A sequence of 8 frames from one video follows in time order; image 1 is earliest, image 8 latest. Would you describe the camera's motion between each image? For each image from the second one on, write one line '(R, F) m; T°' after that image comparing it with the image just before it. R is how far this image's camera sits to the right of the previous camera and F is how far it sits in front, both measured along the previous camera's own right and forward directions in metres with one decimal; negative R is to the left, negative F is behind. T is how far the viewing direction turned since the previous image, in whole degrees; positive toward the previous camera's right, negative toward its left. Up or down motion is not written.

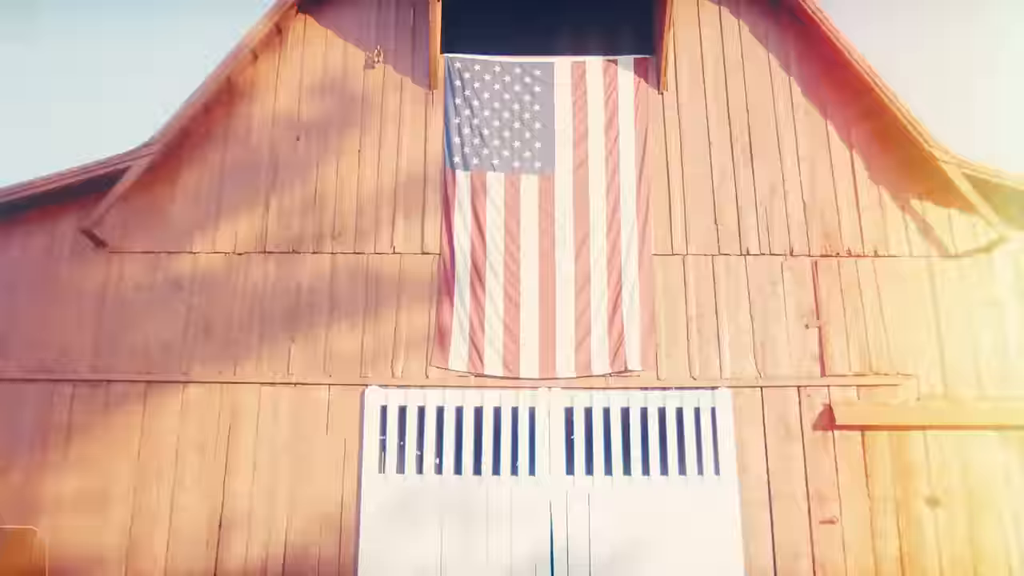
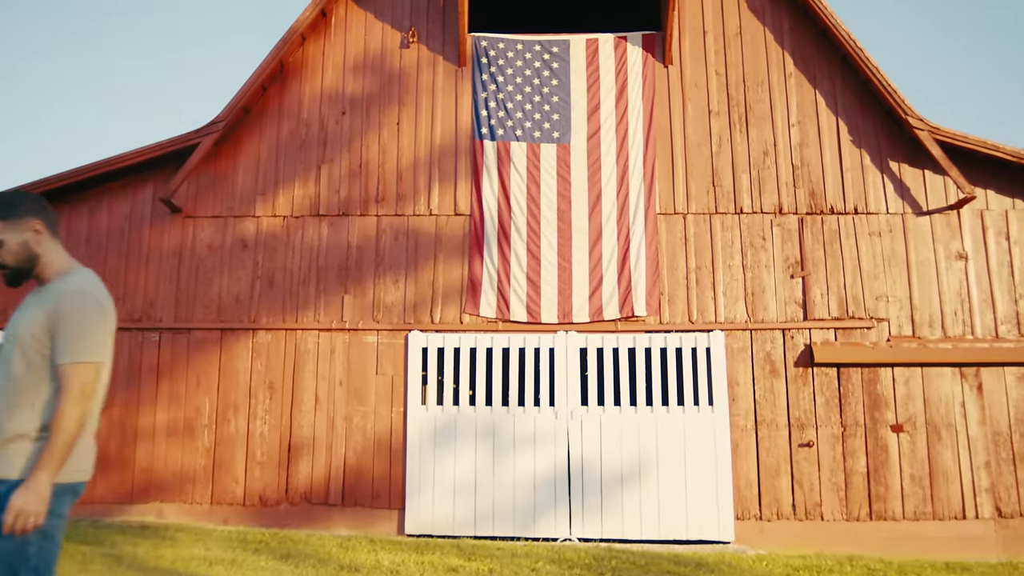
(+0.1, -1.2) m; -2°
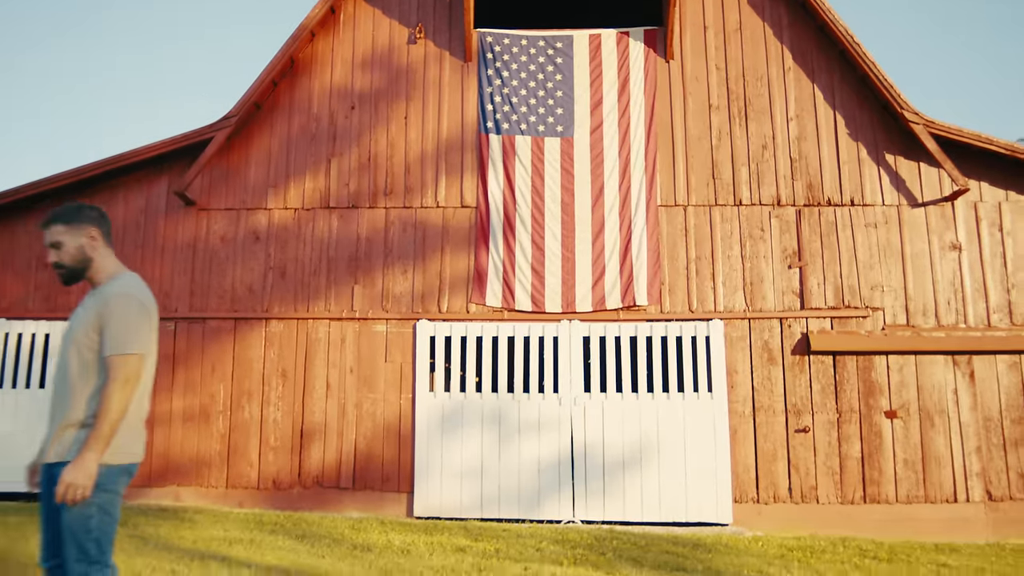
(0.0, -0.3) m; 0°
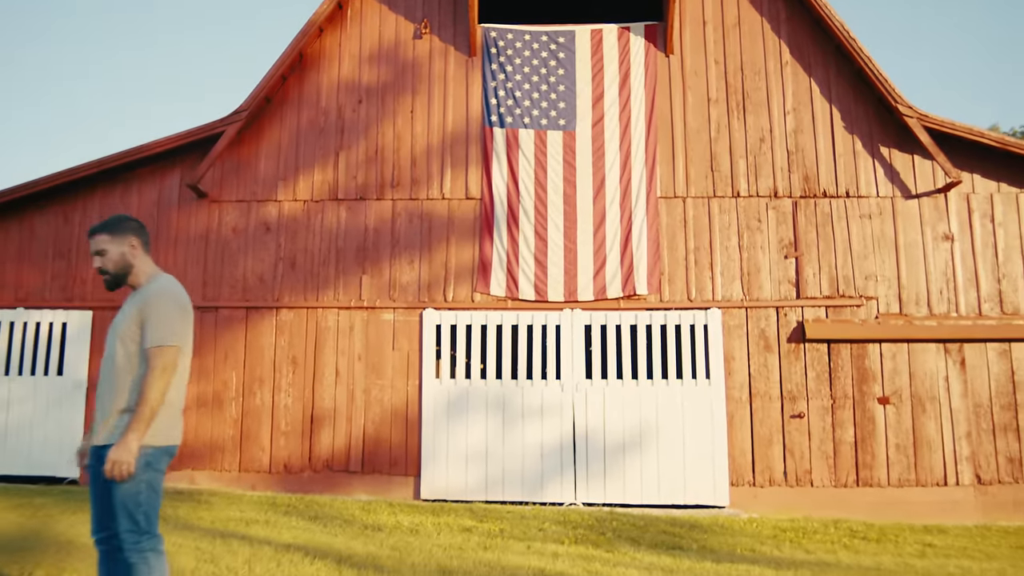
(0.0, -0.3) m; 0°
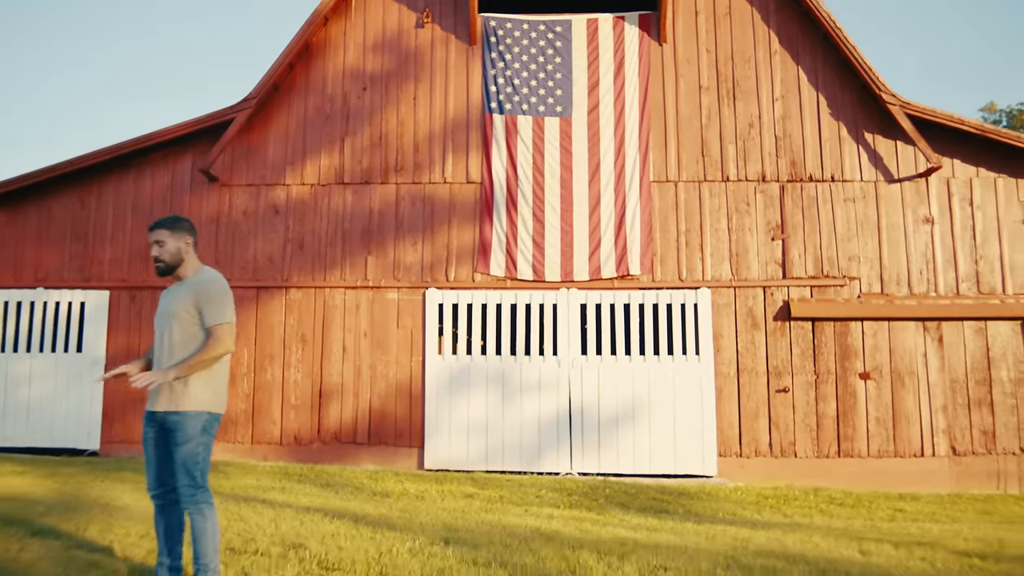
(0.0, -0.5) m; 0°
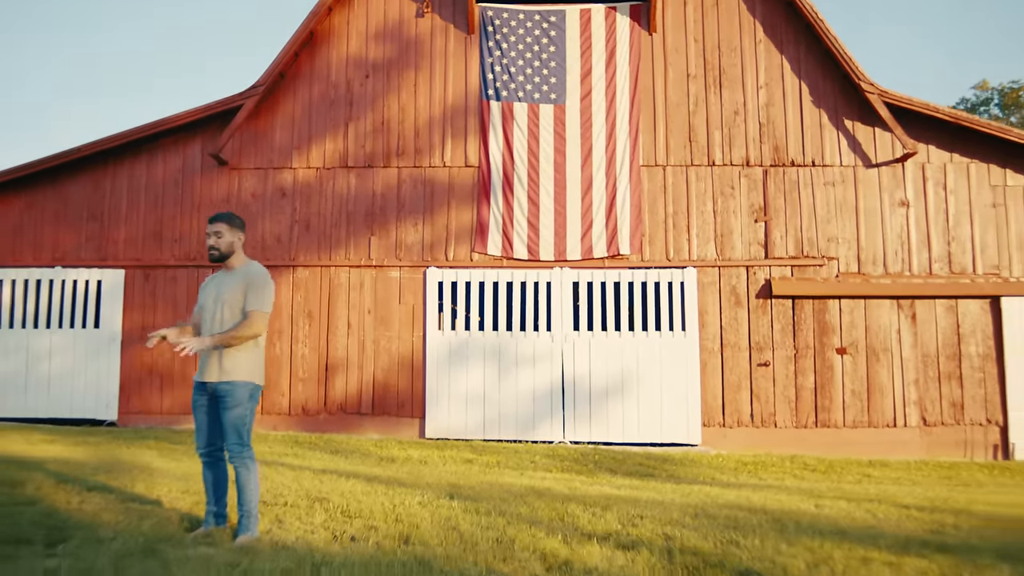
(0.0, -0.6) m; 0°
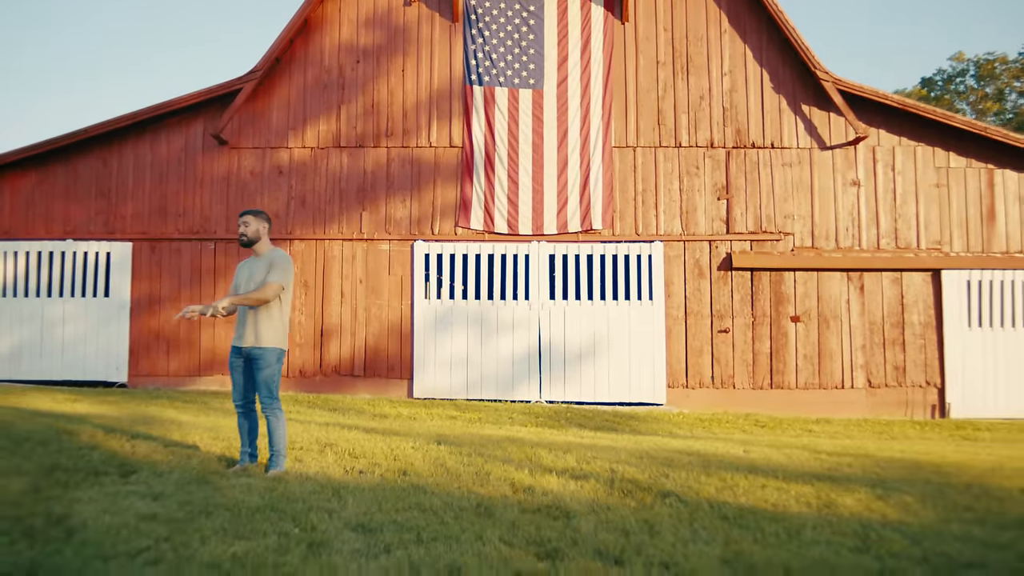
(0.0, -0.9) m; +1°
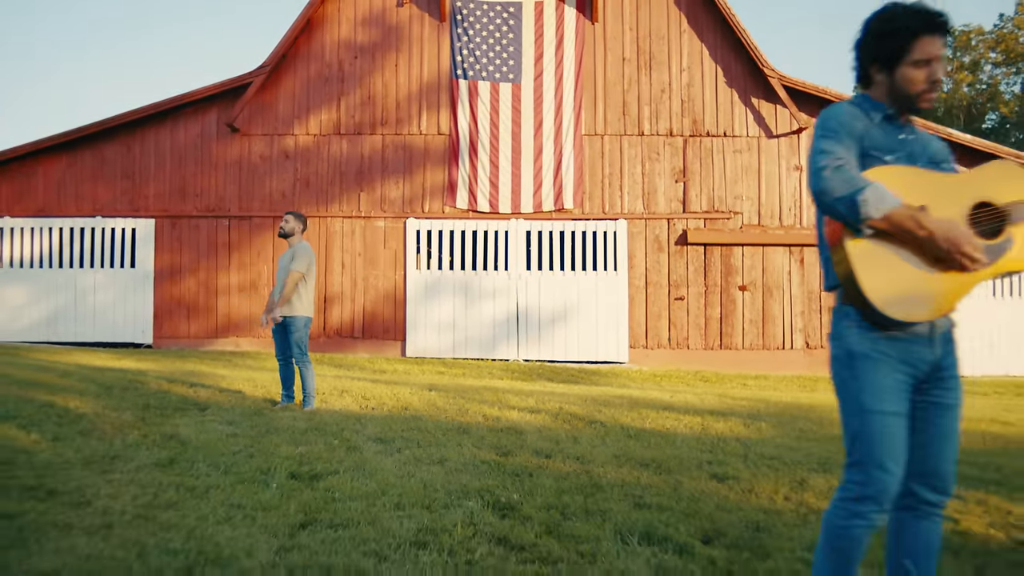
(+0.1, -1.6) m; +1°
